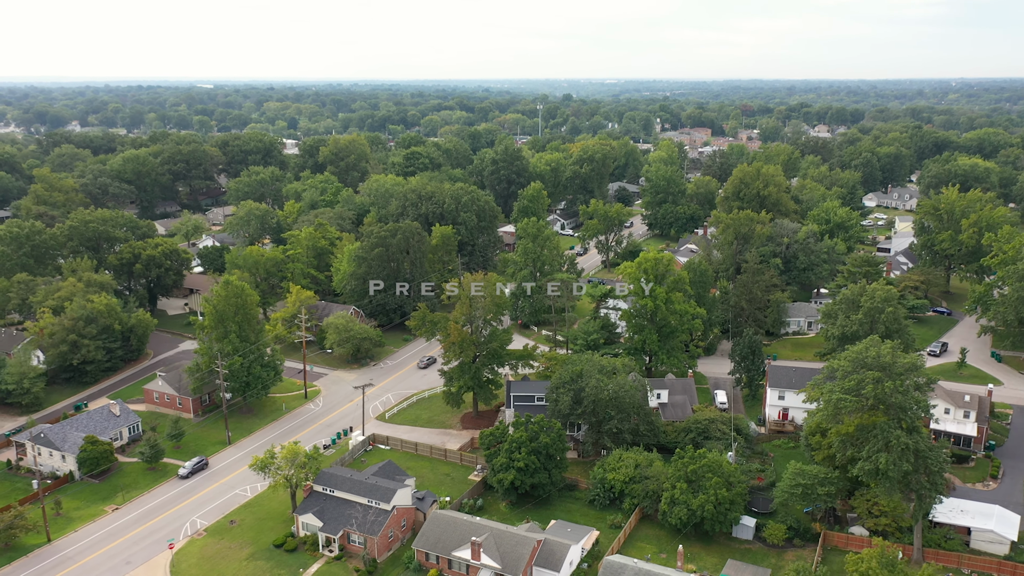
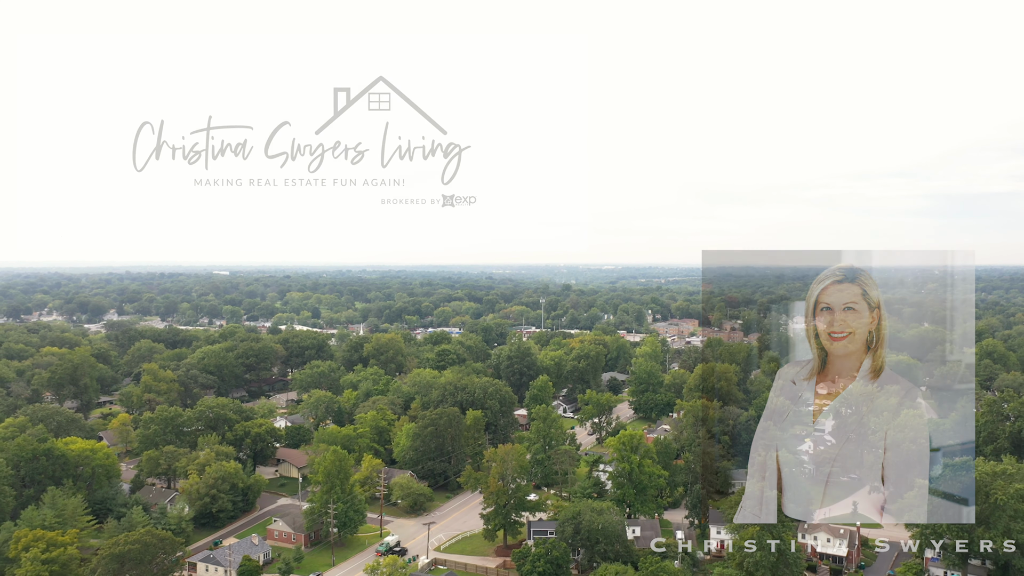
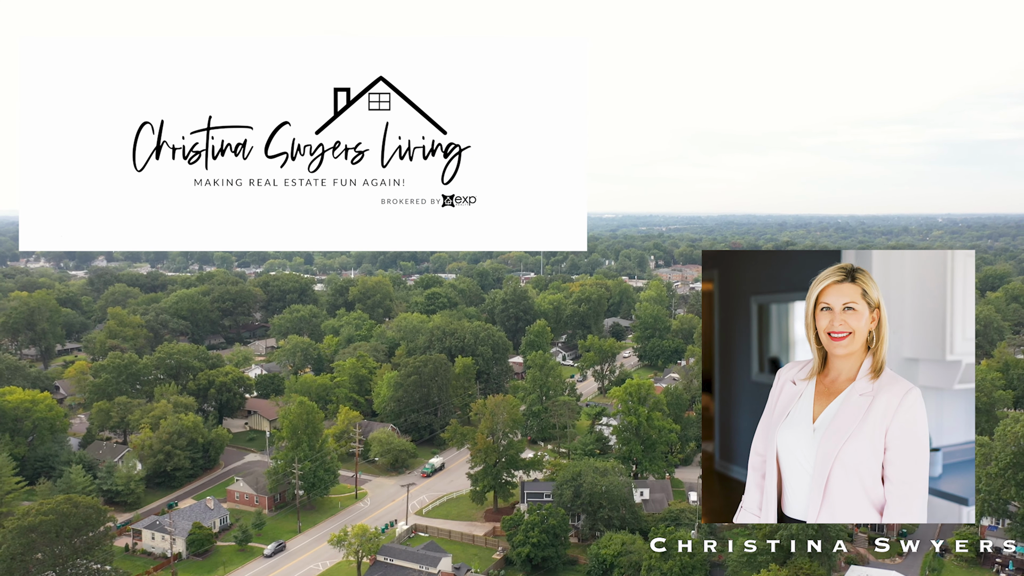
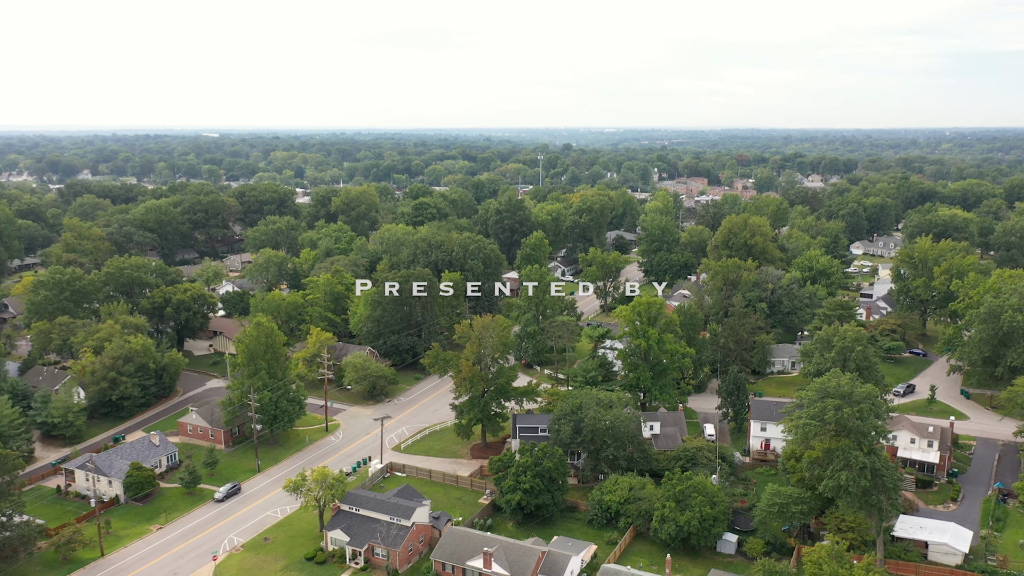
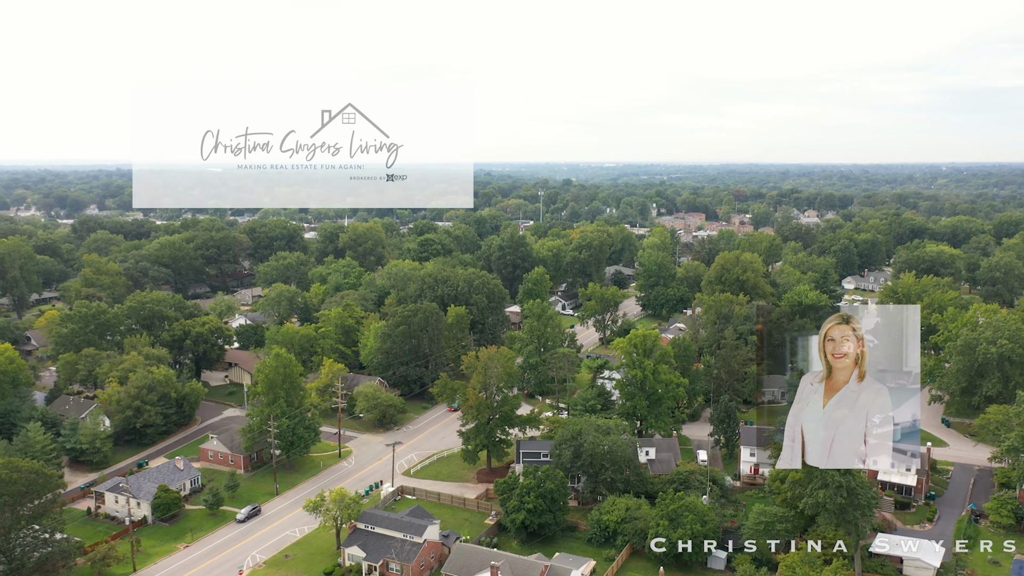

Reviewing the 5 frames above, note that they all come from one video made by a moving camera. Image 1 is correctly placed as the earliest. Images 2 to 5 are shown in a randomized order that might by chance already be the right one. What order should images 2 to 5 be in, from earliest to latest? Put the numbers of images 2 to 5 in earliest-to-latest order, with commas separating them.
4, 5, 3, 2
